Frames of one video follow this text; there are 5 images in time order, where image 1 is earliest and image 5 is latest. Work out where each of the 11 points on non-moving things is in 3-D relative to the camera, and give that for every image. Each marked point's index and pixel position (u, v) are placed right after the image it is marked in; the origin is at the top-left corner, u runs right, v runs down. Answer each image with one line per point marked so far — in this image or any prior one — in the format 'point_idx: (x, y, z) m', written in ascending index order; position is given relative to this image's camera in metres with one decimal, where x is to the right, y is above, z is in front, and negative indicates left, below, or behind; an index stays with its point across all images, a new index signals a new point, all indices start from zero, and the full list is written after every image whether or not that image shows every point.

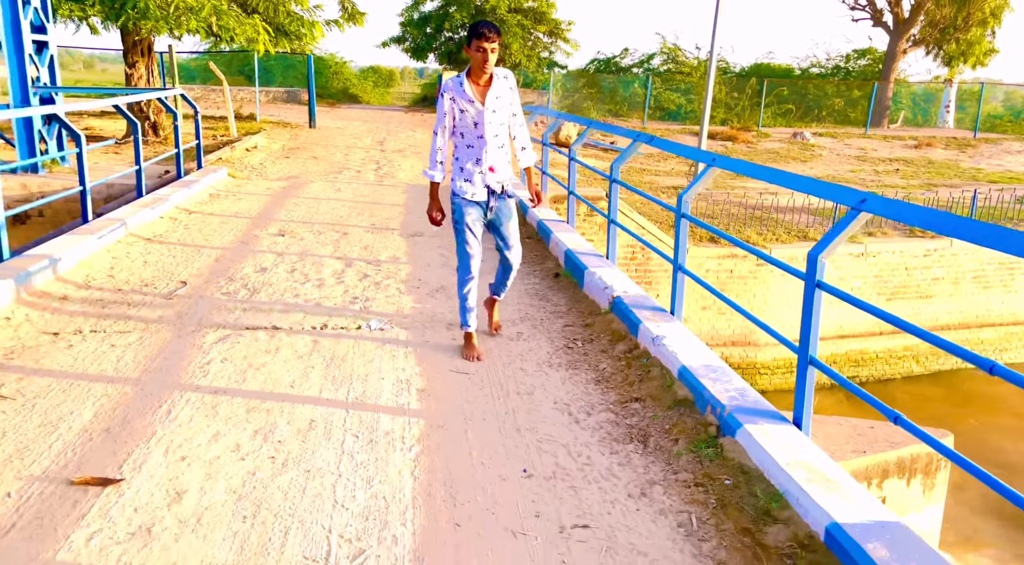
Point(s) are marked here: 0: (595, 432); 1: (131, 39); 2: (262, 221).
0: (+0.4, -0.7, +3.3) m
1: (-7.0, +4.4, +13.9) m
2: (-2.6, +0.6, +7.7) m
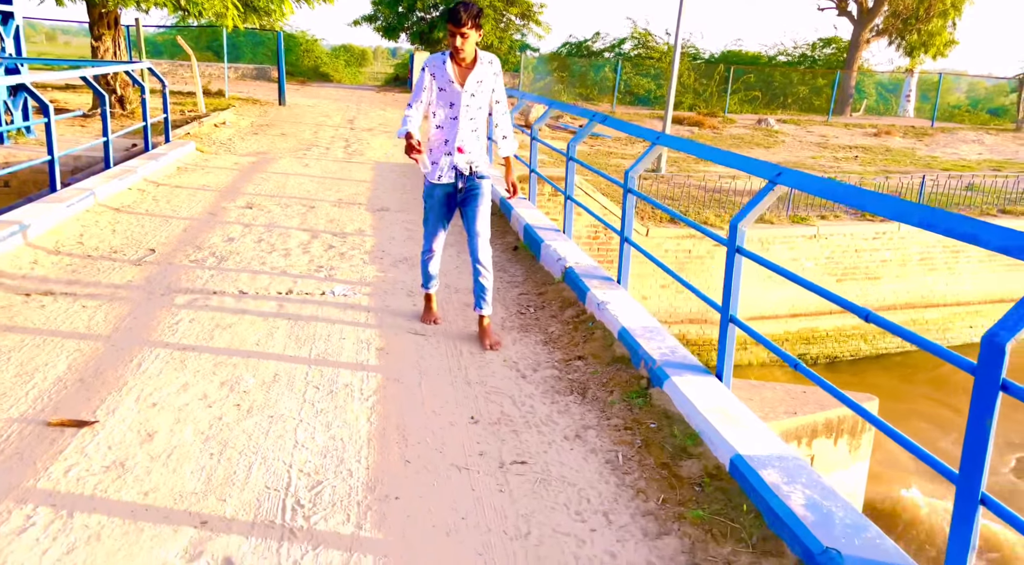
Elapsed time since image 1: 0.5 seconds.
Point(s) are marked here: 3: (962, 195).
0: (+0.1, -0.5, +3.6) m
1: (-7.5, +4.9, +13.8) m
2: (-2.9, +0.9, +7.9) m
3: (+8.8, +1.7, +14.9) m
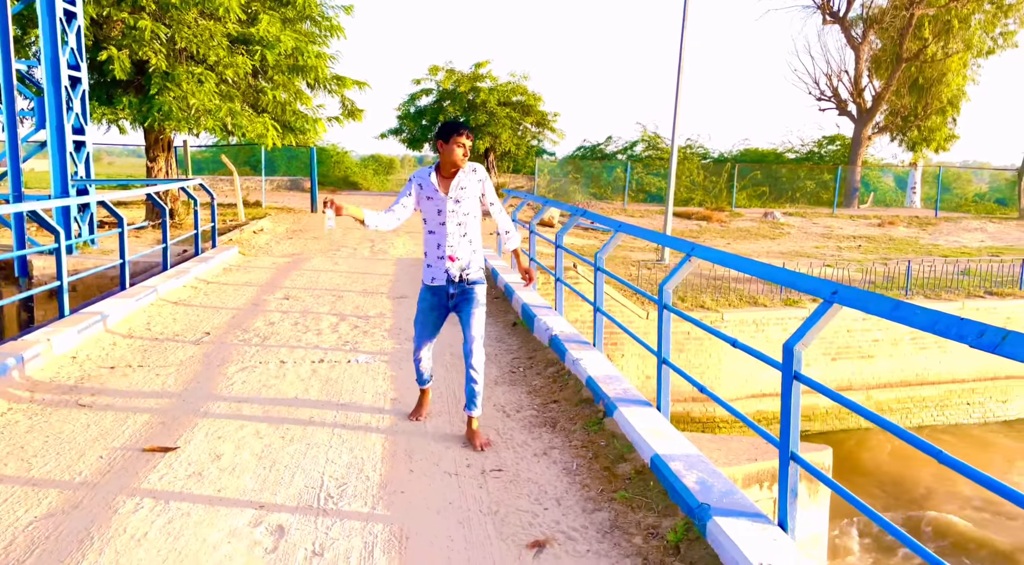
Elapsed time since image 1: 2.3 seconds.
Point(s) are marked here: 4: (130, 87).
0: (0.0, -0.8, +4.5) m
1: (-7.4, +3.0, +15.6) m
2: (-2.9, -0.1, +9.0) m
3: (+9.1, +0.1, +15.7) m
4: (-7.0, +3.6, +13.9) m
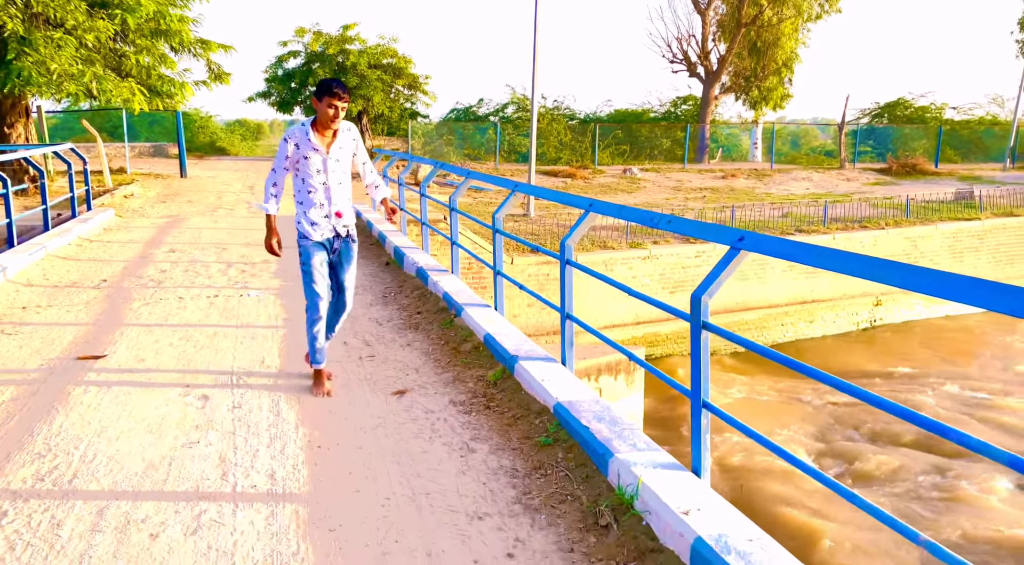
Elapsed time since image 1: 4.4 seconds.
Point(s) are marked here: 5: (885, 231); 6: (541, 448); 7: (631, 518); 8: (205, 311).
0: (-0.9, -0.3, +5.8) m
1: (-10.1, +3.6, +15.3) m
2: (-4.6, +0.5, +9.7) m
3: (+6.3, +1.5, +18.1) m
4: (-9.5, +4.2, +13.7) m
5: (+8.3, +1.2, +17.0) m
6: (+0.1, -0.8, +3.5) m
7: (+0.4, -0.9, +2.8) m
8: (-2.5, -0.2, +6.3) m
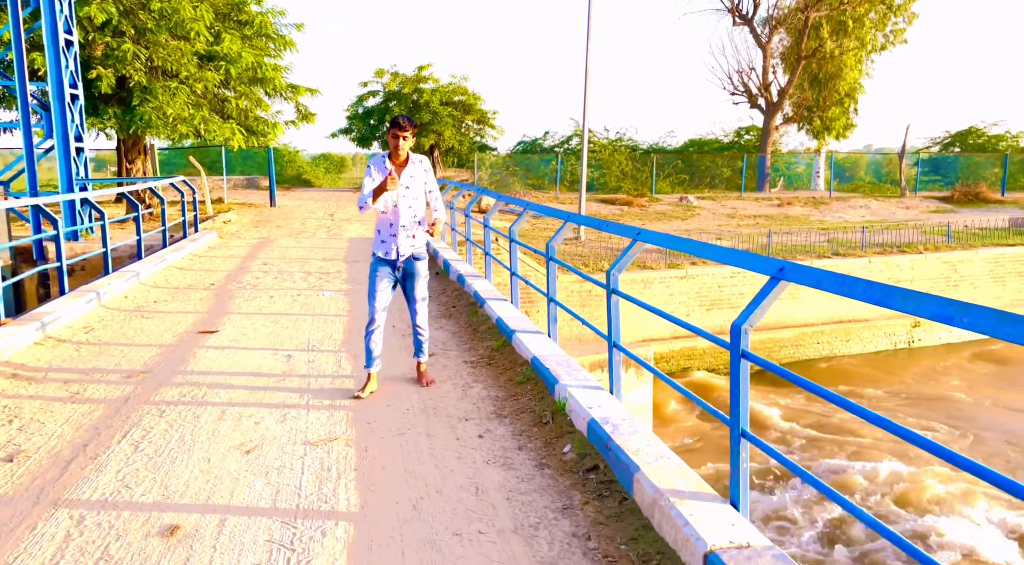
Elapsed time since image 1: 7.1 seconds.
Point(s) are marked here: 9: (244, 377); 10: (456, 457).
0: (-0.8, -0.3, +7.3) m
1: (-8.9, +3.3, +17.9) m
2: (-4.0, +0.4, +11.6) m
3: (+7.6, +1.0, +19.0) m
4: (-8.5, +3.9, +16.2) m
5: (+9.6, +0.6, +17.6) m
6: (0.0, -0.7, +4.9) m
7: (+0.3, -0.7, +4.2) m
8: (-2.3, -0.2, +8.0) m
9: (-1.9, -0.7, +5.3) m
10: (-0.3, -0.9, +3.9) m
